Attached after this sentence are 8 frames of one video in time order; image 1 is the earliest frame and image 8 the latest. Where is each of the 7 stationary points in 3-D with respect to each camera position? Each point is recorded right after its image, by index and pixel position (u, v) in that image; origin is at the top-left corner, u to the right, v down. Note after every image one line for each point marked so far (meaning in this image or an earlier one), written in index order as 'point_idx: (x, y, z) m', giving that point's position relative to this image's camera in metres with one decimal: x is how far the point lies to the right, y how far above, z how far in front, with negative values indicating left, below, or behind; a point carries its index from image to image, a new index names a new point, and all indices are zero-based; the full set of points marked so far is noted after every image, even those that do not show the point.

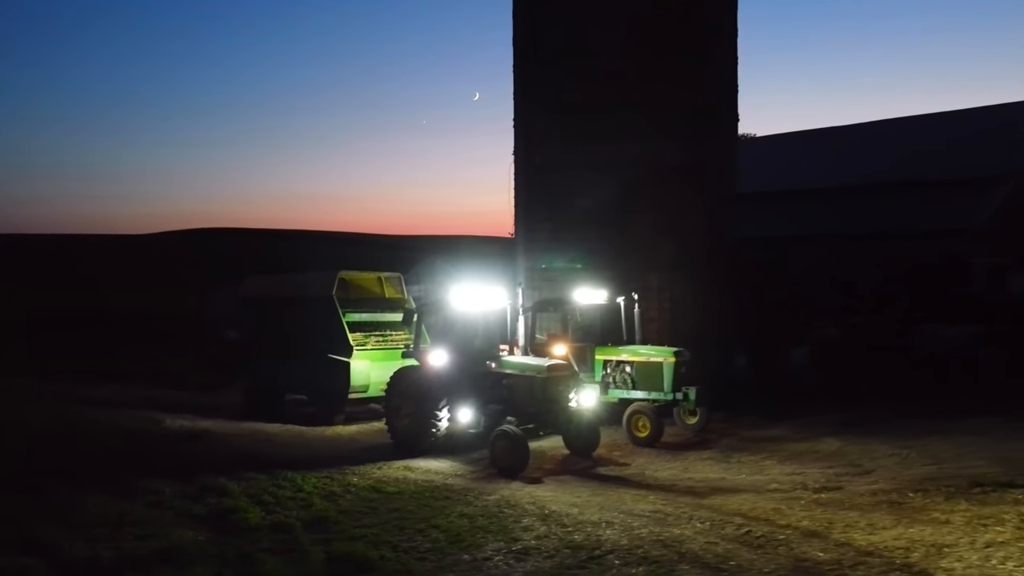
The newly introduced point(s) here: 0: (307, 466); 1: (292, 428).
0: (-2.8, -2.4, +11.2) m
1: (-3.8, -2.4, +14.4) m
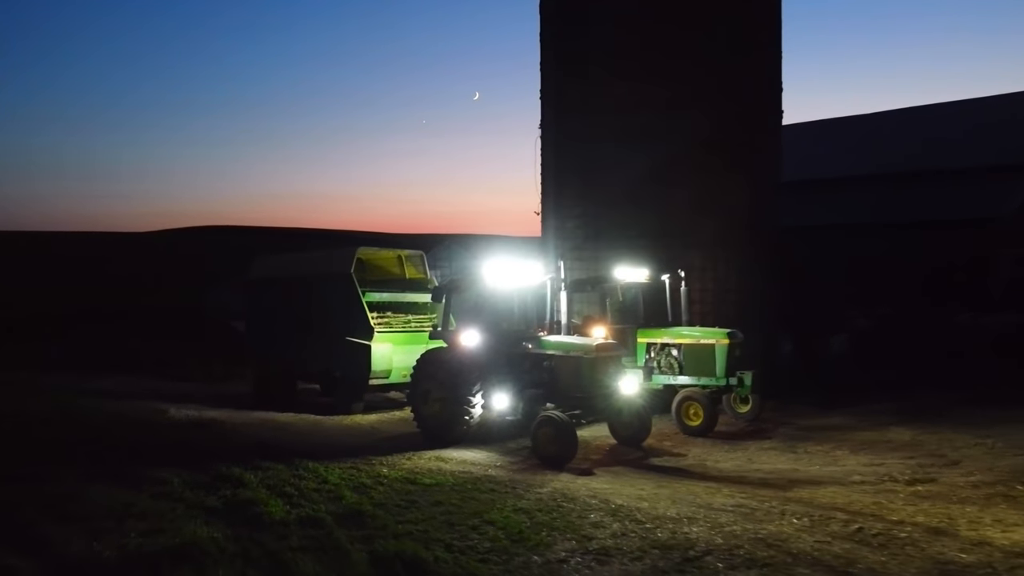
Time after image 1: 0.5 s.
0: (-2.2, -2.0, +10.1) m
1: (-3.3, -2.1, +13.3) m
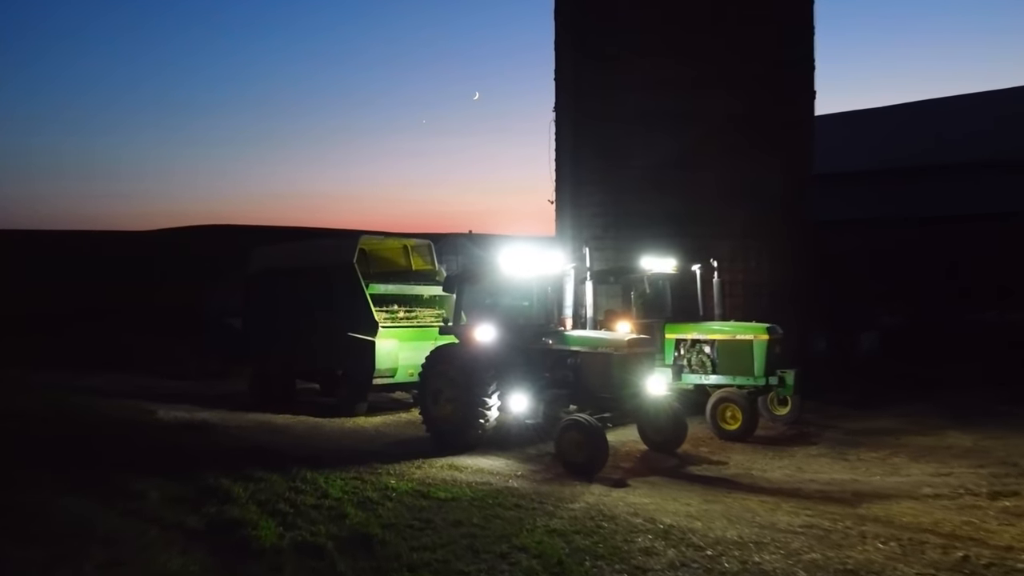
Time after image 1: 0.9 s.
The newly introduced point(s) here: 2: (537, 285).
0: (-2.0, -1.9, +9.0) m
1: (-3.1, -1.9, +12.2) m
2: (+0.3, +0.1, +10.3) m
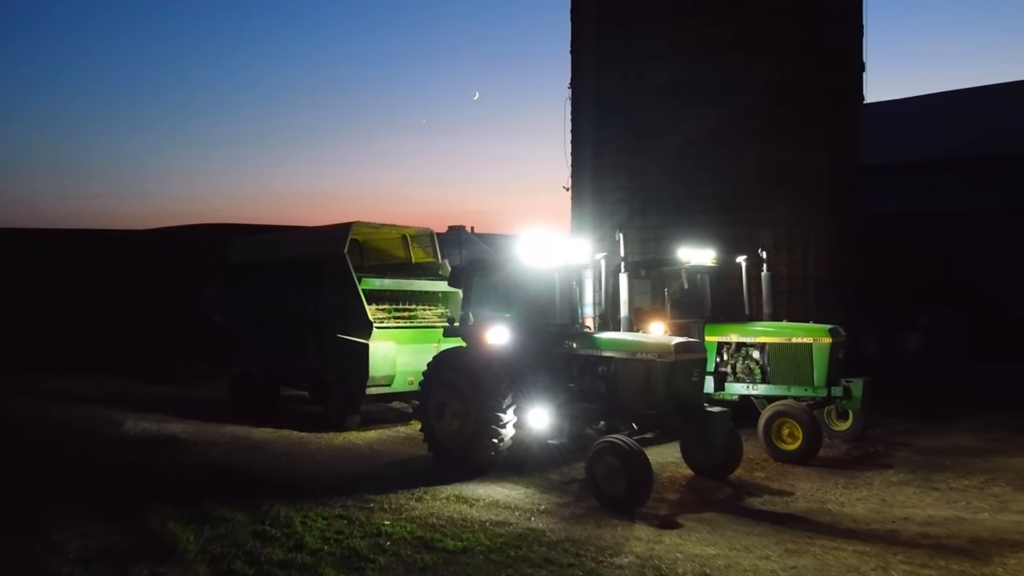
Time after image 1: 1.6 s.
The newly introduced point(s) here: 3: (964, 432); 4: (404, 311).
0: (-1.8, -1.8, +7.4) m
1: (-2.9, -1.9, +10.6) m
2: (+0.5, +0.1, +8.7) m
3: (+5.6, -1.8, +10.3) m
4: (-1.5, -0.3, +11.1) m
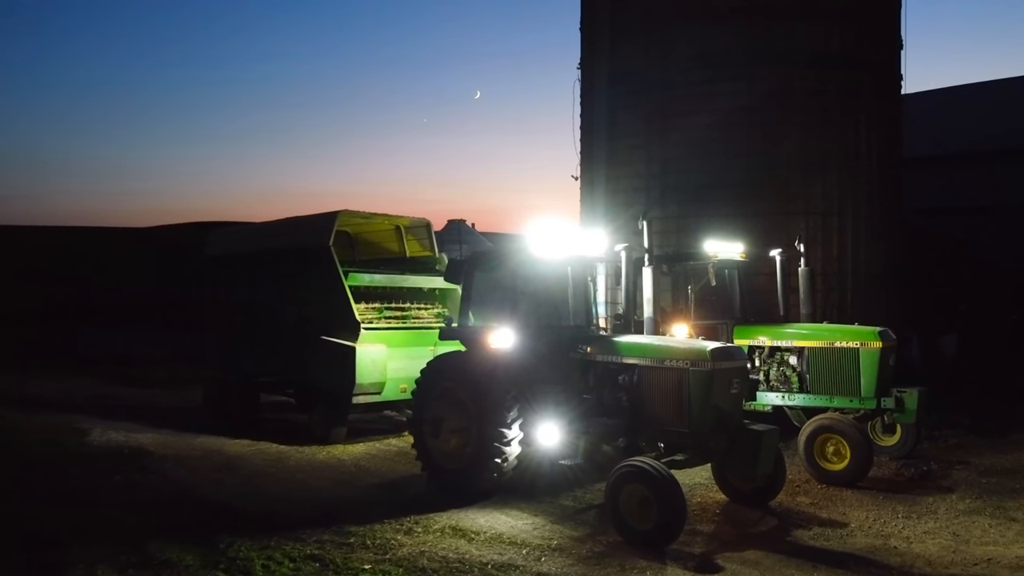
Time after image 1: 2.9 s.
0: (-1.7, -1.8, +6.3) m
1: (-2.8, -1.8, +9.5) m
2: (+0.6, +0.2, +7.5) m
3: (+5.7, -1.8, +9.2) m
4: (-1.4, -0.3, +10.0) m
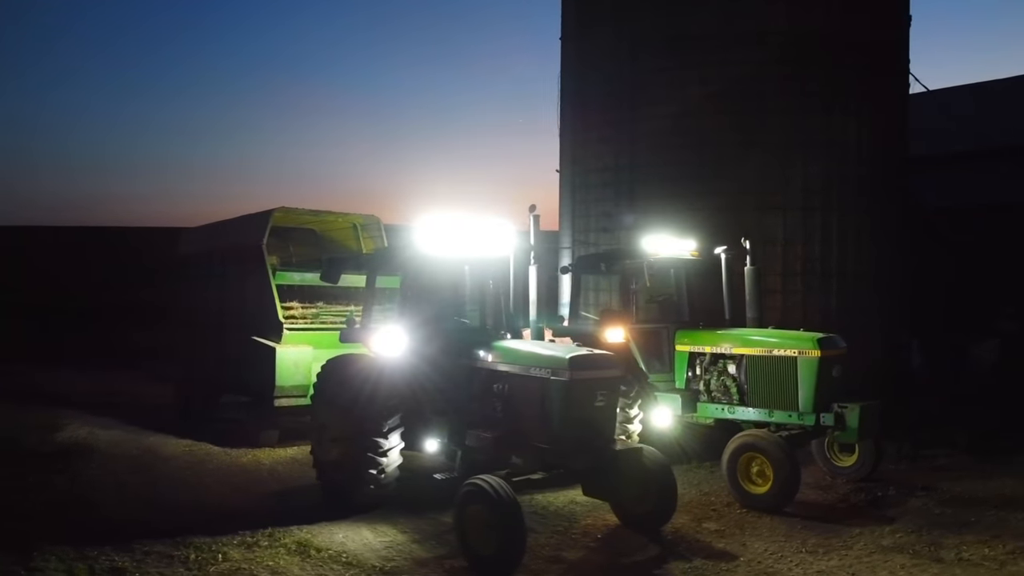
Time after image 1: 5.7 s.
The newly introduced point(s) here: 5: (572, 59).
0: (-2.8, -1.8, +6.0) m
1: (-3.5, -1.8, +9.4) m
2: (-0.4, +0.2, +7.0) m
3: (+4.9, -1.8, +8.1) m
4: (-2.1, -0.3, +9.7) m
5: (+1.1, +3.5, +12.7) m
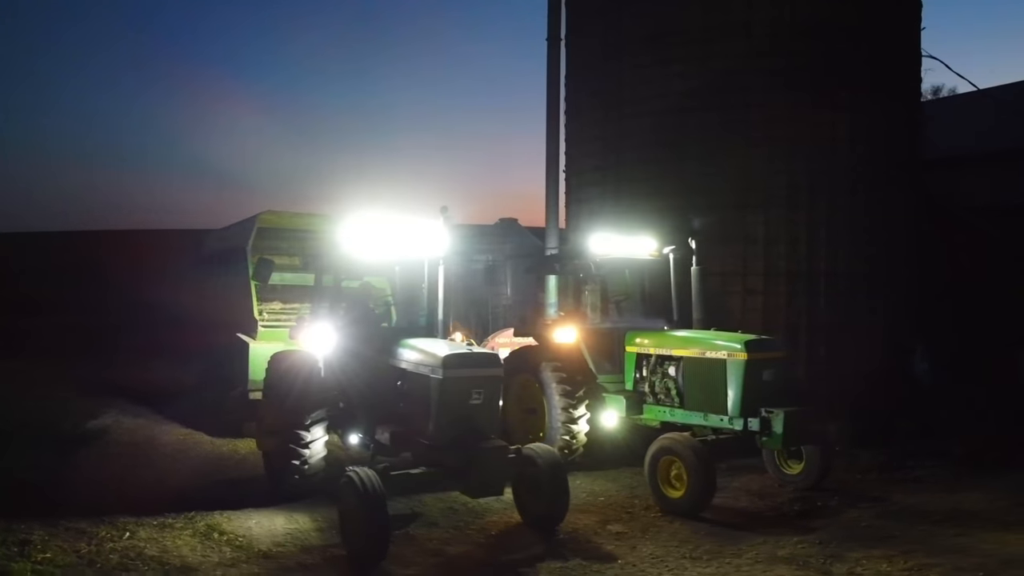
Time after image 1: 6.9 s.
0: (-3.6, -1.8, +6.6) m
1: (-3.8, -1.8, +10.0) m
2: (-1.0, +0.2, +7.2) m
3: (+4.3, -1.8, +7.6) m
4: (-2.3, -0.3, +10.1) m
5: (+1.3, +3.5, +12.6) m
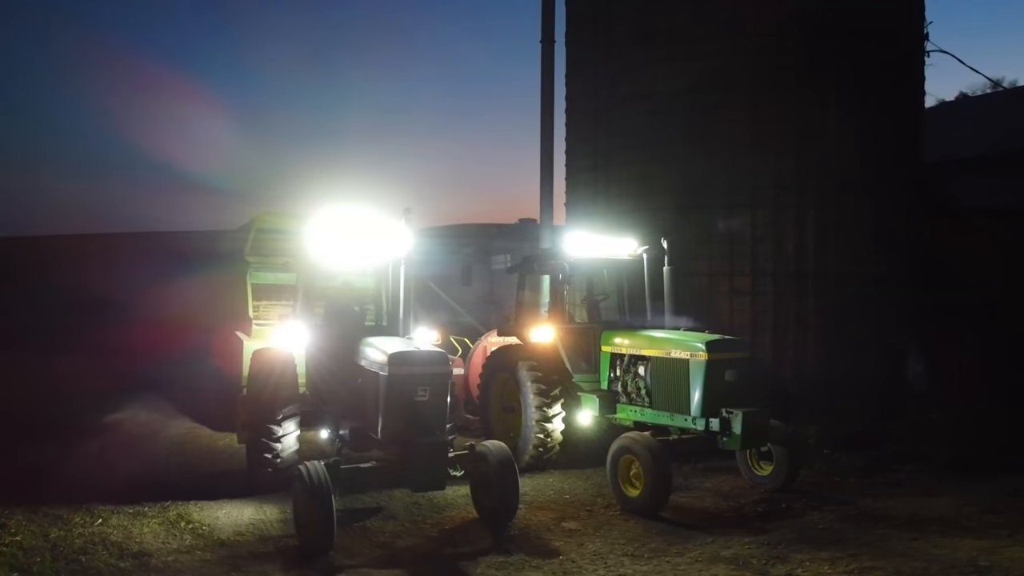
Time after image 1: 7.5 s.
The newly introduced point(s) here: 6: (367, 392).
0: (-3.9, -1.8, +7.0) m
1: (-3.9, -1.8, +10.4) m
2: (-1.3, +0.2, +7.4) m
3: (+4.0, -1.8, +7.4) m
4: (-2.4, -0.2, +10.4) m
5: (+1.3, +3.5, +12.7) m
6: (-1.1, -0.8, +6.5) m
